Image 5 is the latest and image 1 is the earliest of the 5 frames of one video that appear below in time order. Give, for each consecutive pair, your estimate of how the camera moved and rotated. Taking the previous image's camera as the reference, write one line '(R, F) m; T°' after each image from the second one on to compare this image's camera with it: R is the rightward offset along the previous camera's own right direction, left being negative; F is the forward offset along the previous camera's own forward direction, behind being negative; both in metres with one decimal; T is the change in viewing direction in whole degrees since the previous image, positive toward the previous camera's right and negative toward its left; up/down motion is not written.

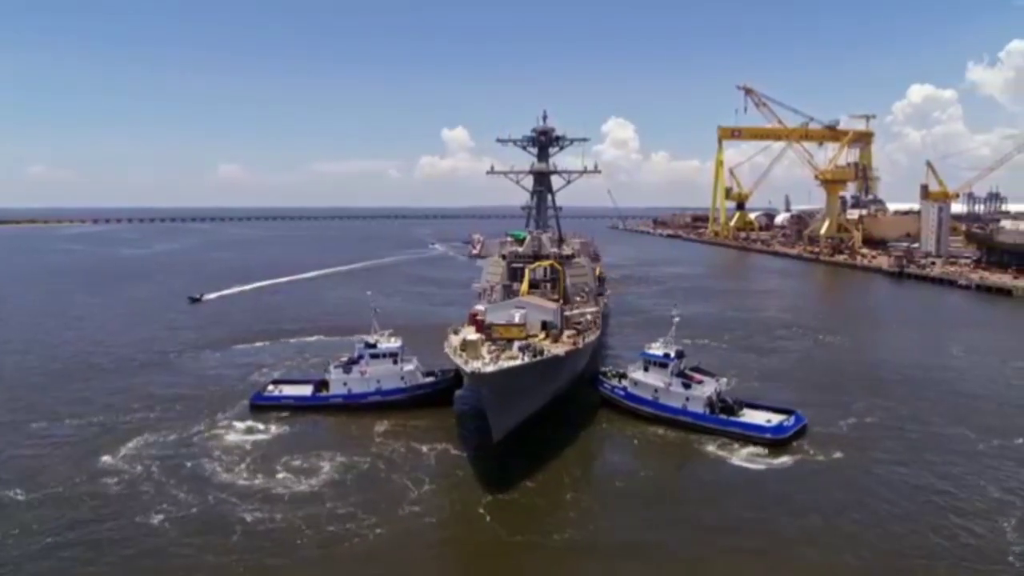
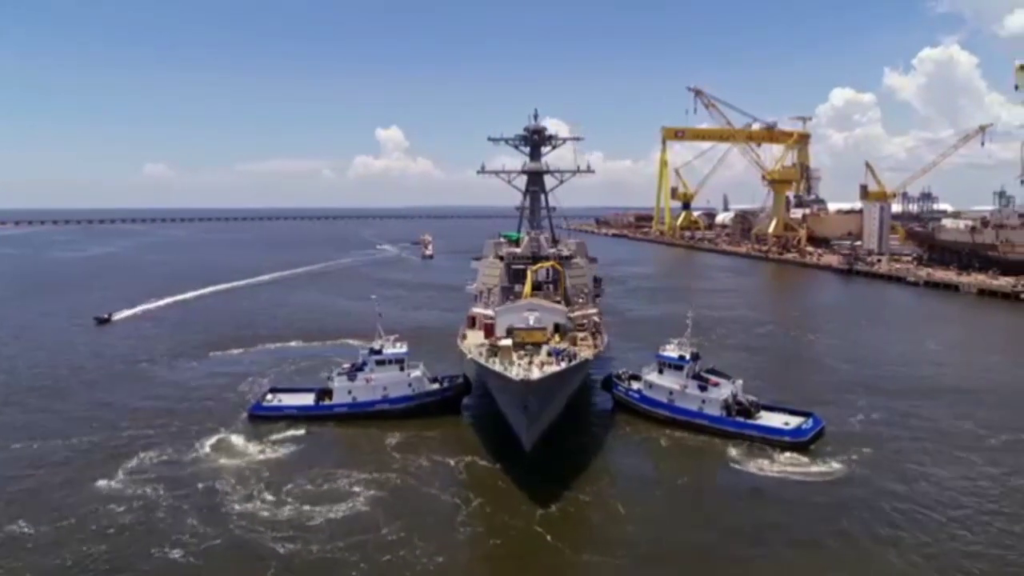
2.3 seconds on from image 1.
(-1.6, +0.6) m; +4°
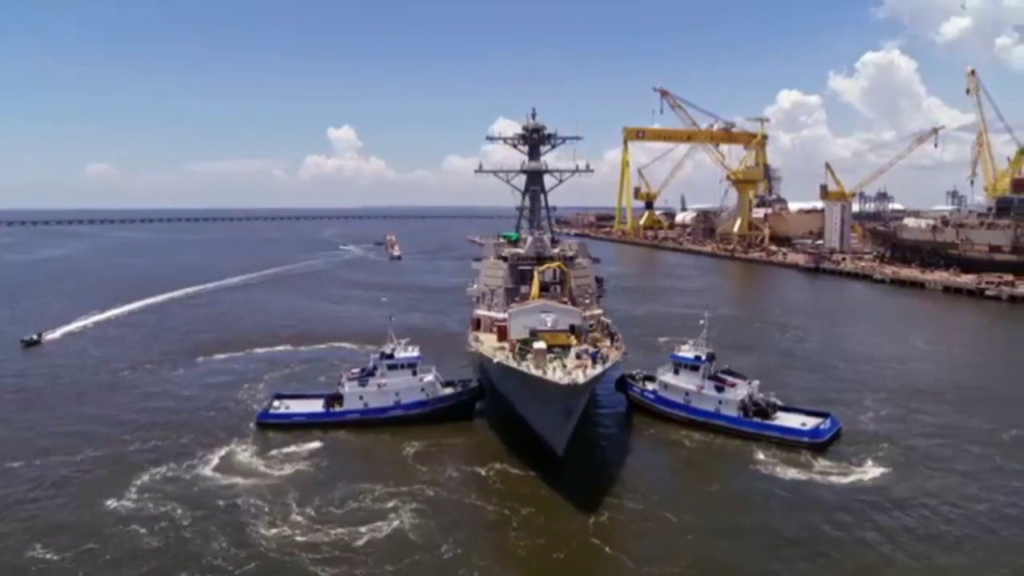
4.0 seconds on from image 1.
(-1.3, +0.4) m; +3°
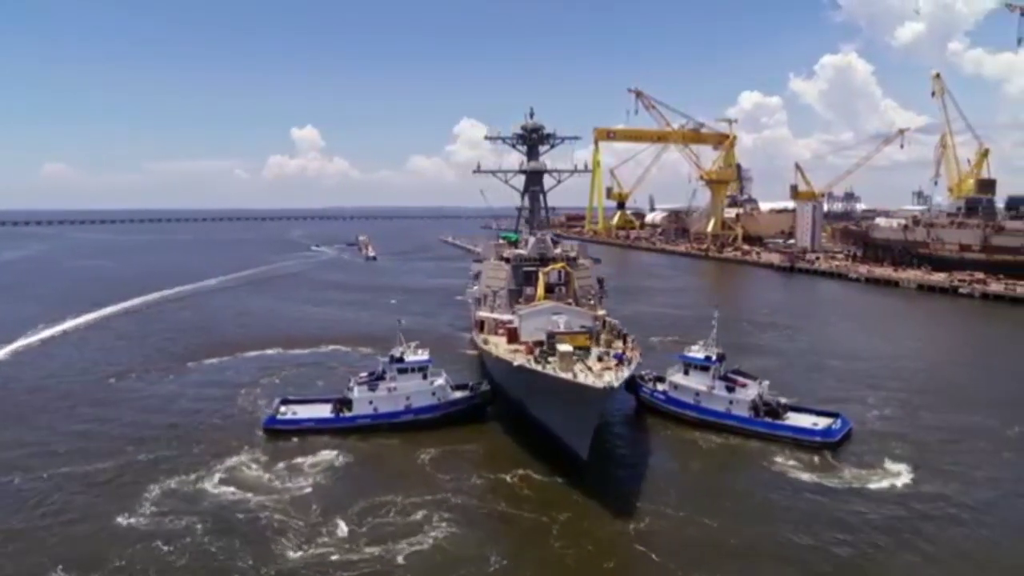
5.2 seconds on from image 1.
(-0.9, +0.2) m; +2°
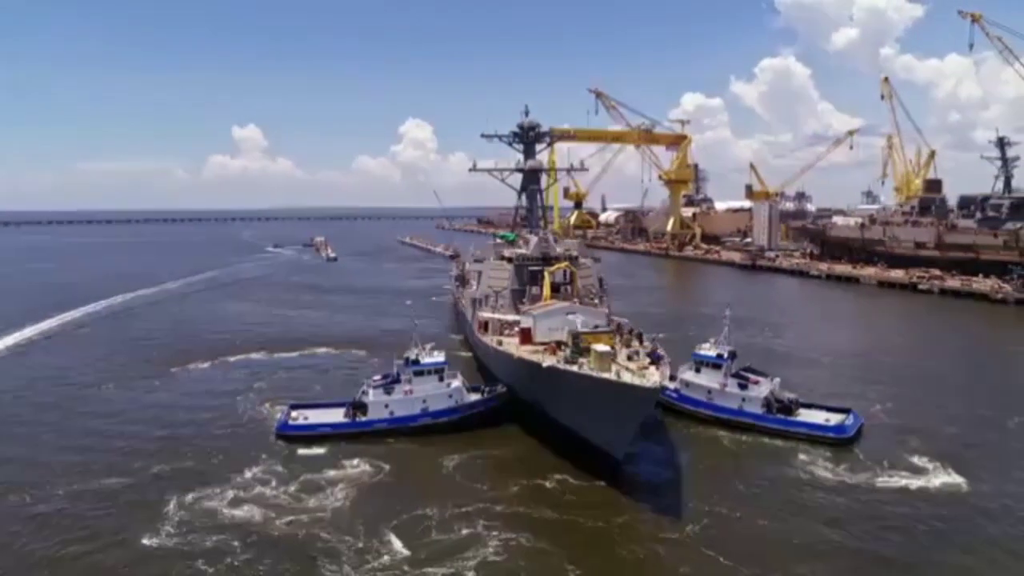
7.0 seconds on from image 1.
(-1.4, +0.3) m; +4°
